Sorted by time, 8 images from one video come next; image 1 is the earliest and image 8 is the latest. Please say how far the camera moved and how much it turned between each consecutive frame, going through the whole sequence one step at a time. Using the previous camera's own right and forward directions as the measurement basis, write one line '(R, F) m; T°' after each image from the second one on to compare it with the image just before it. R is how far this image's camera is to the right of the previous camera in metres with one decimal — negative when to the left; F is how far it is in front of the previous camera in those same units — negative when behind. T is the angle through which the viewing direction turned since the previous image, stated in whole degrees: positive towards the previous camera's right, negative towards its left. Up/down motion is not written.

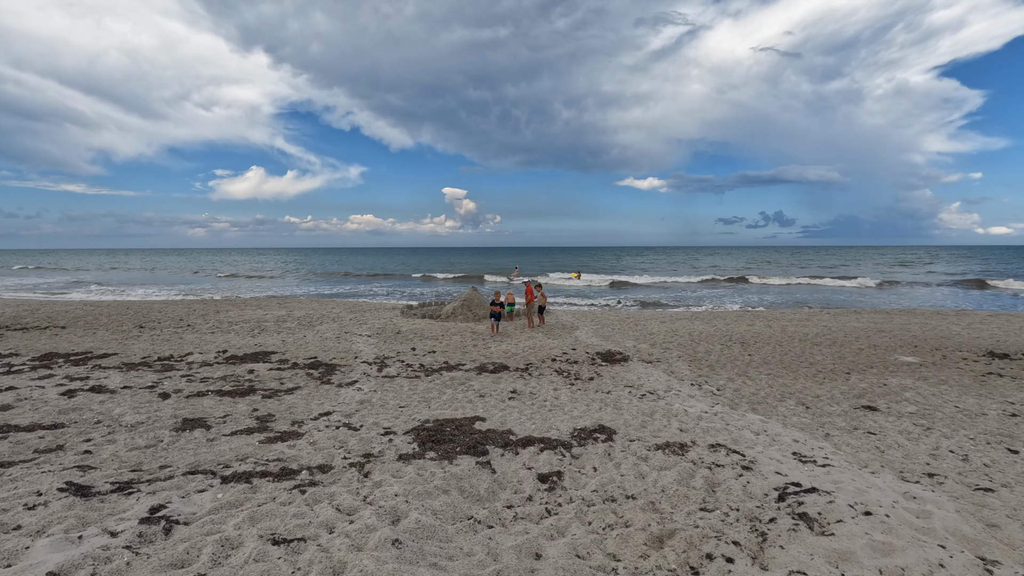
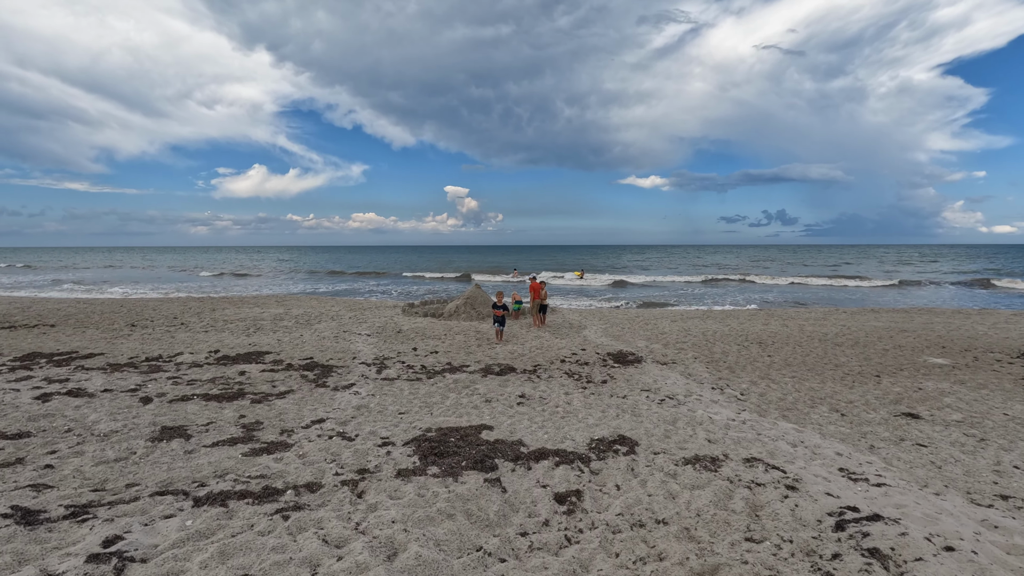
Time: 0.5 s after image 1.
(-0.1, +0.6) m; 0°
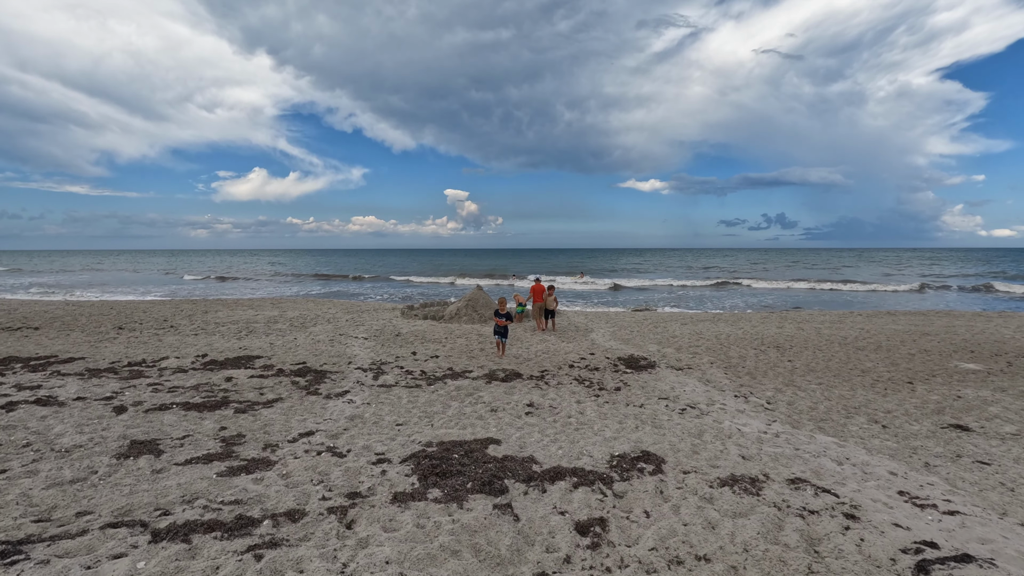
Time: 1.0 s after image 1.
(-0.1, +0.6) m; 0°
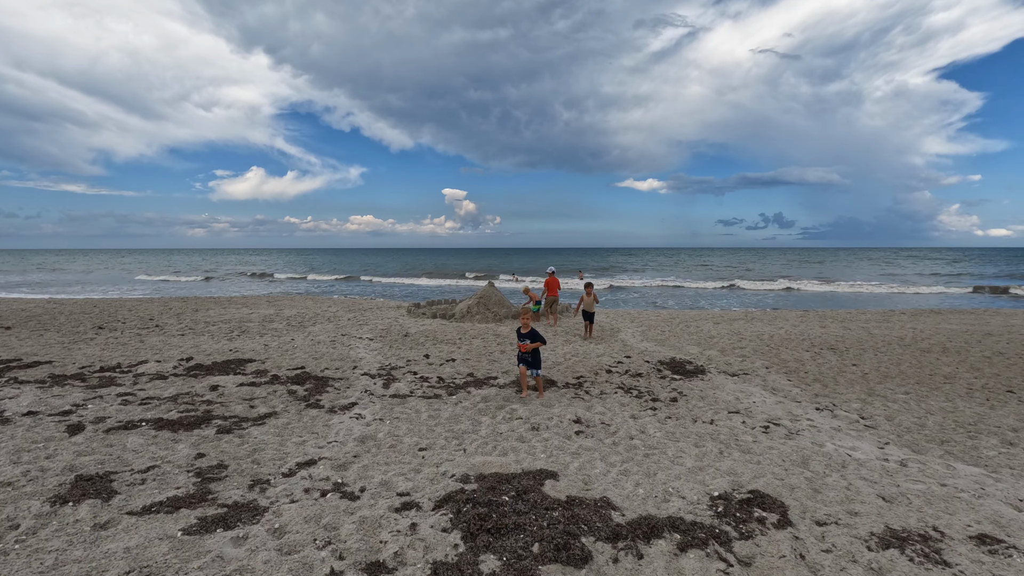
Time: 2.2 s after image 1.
(-0.5, +1.2) m; 0°
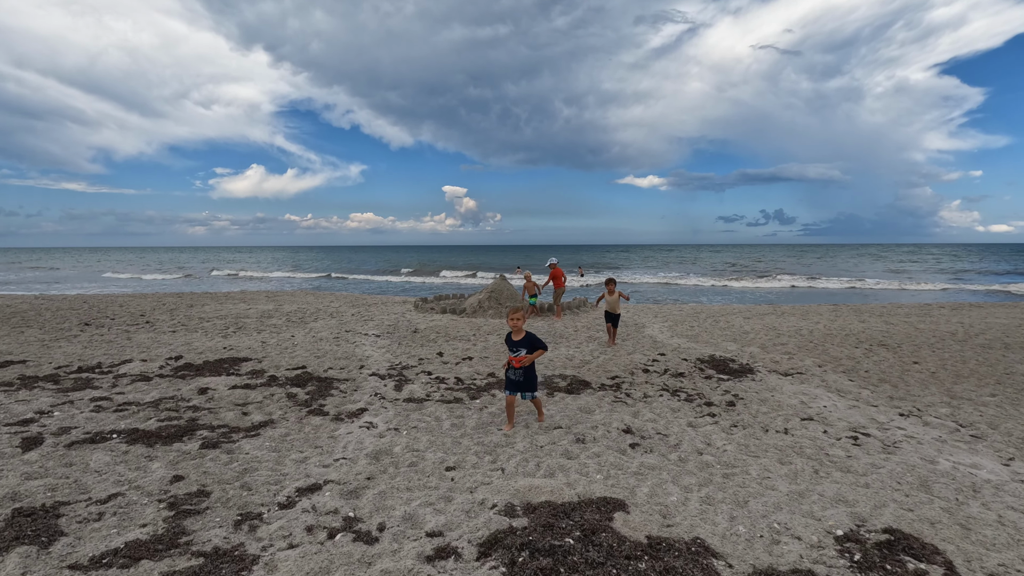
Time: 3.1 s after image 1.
(-0.3, +0.9) m; 0°
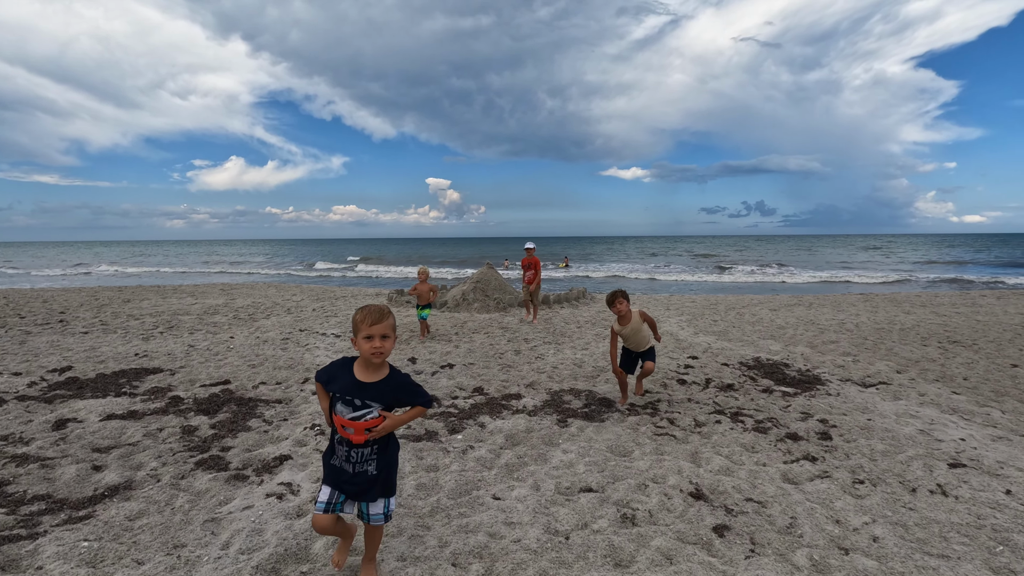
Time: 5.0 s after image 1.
(-0.1, +1.8) m; +2°
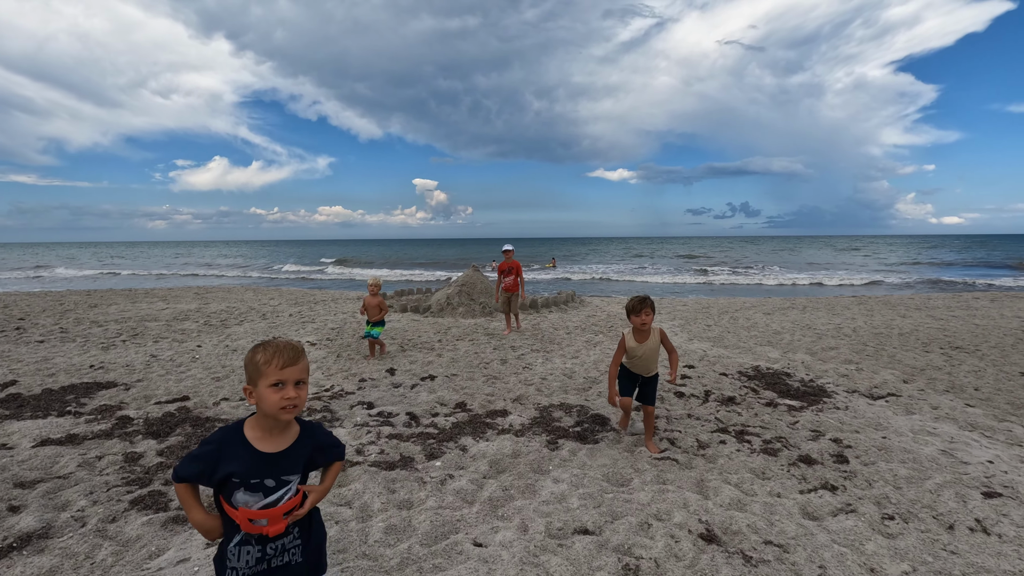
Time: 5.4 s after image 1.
(0.0, +0.4) m; +1°
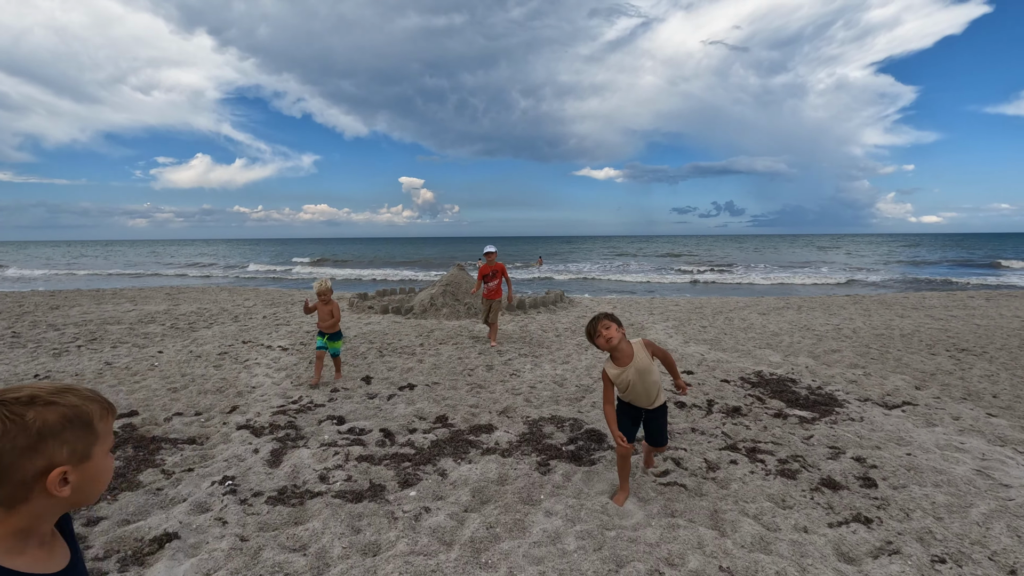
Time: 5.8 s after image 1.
(0.0, +0.5) m; +1°
